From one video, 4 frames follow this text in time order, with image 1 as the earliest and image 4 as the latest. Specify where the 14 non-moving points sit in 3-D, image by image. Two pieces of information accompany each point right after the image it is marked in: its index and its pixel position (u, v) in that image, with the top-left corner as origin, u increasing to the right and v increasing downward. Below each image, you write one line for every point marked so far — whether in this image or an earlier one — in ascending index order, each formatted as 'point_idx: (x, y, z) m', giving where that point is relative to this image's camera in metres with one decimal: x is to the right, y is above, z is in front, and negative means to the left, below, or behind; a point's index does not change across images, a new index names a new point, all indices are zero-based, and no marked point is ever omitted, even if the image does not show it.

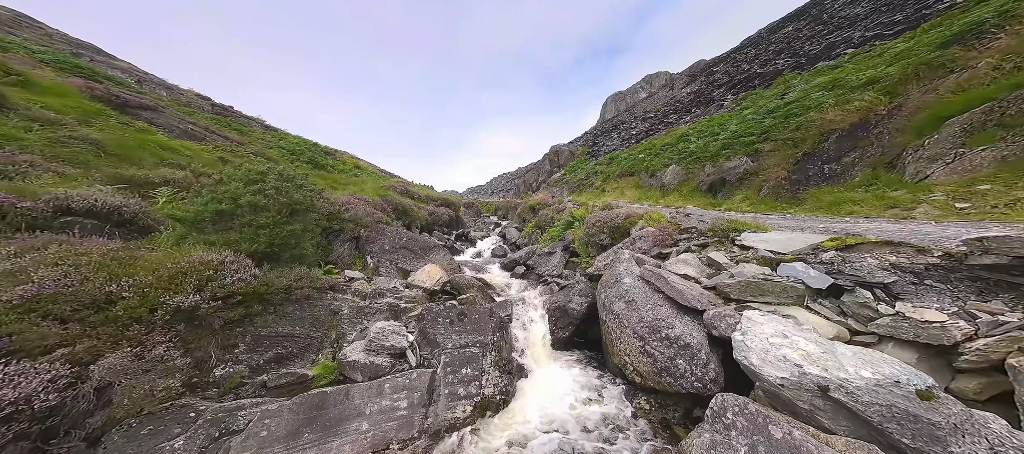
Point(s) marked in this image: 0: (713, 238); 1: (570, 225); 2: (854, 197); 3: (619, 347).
0: (+5.3, -0.3, +6.8) m
1: (+3.7, 0.0, +16.3) m
2: (+13.0, +1.2, +9.9) m
3: (+2.4, -2.7, +5.8) m
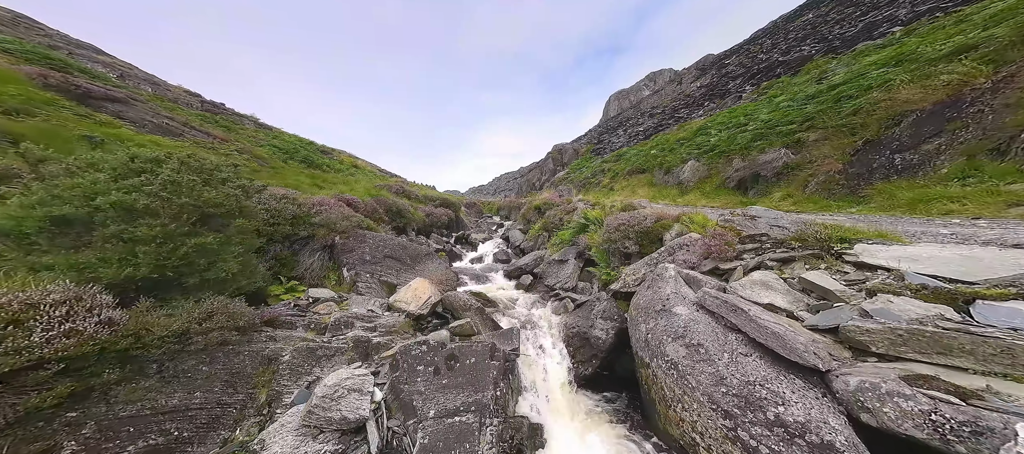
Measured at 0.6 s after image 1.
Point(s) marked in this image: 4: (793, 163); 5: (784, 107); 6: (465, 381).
0: (+5.5, -0.4, +4.9) m
1: (+3.9, -0.1, +14.4) m
2: (+13.2, +1.1, +7.9) m
3: (+2.6, -2.8, +3.9) m
4: (+14.7, +3.4, +13.6) m
5: (+17.7, +7.8, +16.9) m
6: (-0.8, -2.7, +4.6) m
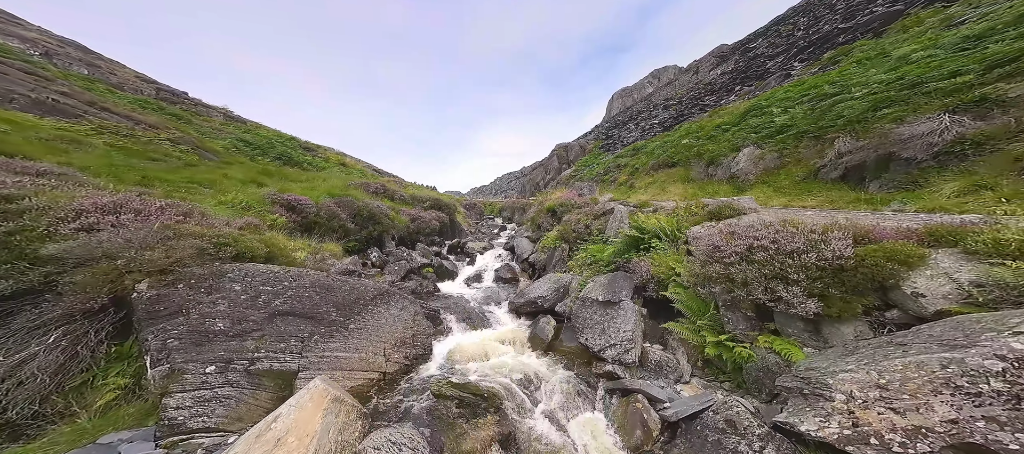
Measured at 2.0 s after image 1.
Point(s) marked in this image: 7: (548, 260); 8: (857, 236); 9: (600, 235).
0: (+5.7, -0.9, -0.3) m
1: (+4.3, -0.6, +9.2) m
2: (+13.5, +0.7, +2.6) m
3: (+2.8, -3.3, -1.3) m
4: (+15.1, +3.0, +8.4) m
5: (+18.0, +7.5, +11.6) m
6: (-0.6, -3.2, -0.5) m
7: (+2.1, -1.9, +15.3) m
8: (+5.7, -0.1, +4.3) m
9: (+4.5, -0.6, +13.1) m
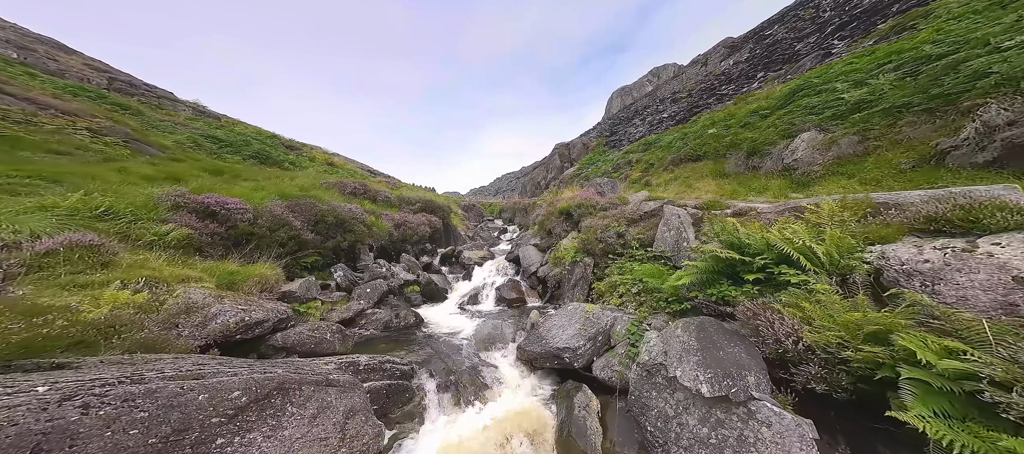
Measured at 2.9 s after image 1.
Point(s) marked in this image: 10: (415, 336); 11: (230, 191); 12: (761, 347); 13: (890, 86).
0: (+6.0, -1.2, -4.1) m
1: (+4.6, -0.9, +5.4) m
2: (+13.8, +0.5, -1.2) m
3: (+3.1, -3.6, -5.1) m
4: (+15.3, +2.8, +4.5) m
5: (+18.2, +7.3, +7.7) m
6: (-0.3, -3.5, -4.3) m
7: (+2.4, -2.3, +11.5) m
8: (+6.0, -0.4, +0.5) m
9: (+4.8, -0.9, +9.3) m
10: (-4.2, -4.5, +10.8) m
11: (-13.1, +1.8, +11.8) m
12: (+4.0, -1.8, +4.2) m
13: (+19.1, +7.3, +12.9) m
